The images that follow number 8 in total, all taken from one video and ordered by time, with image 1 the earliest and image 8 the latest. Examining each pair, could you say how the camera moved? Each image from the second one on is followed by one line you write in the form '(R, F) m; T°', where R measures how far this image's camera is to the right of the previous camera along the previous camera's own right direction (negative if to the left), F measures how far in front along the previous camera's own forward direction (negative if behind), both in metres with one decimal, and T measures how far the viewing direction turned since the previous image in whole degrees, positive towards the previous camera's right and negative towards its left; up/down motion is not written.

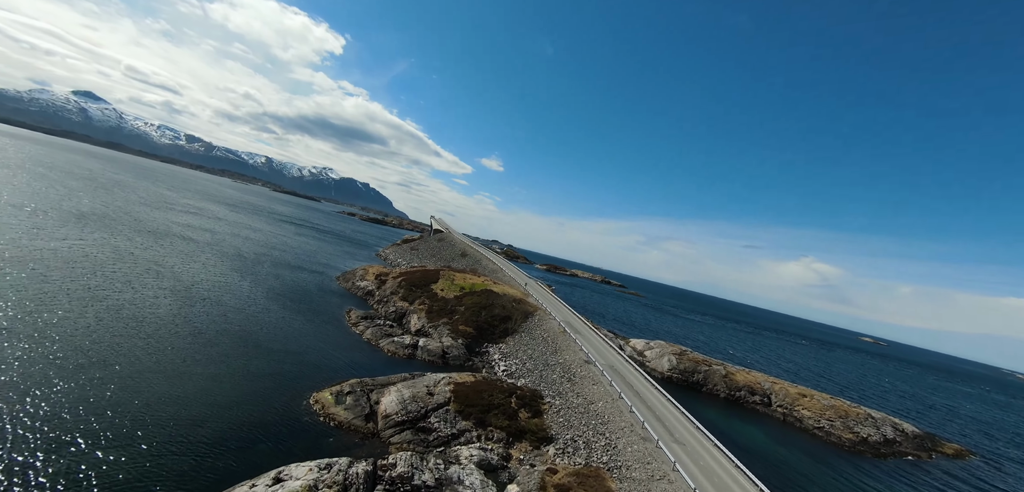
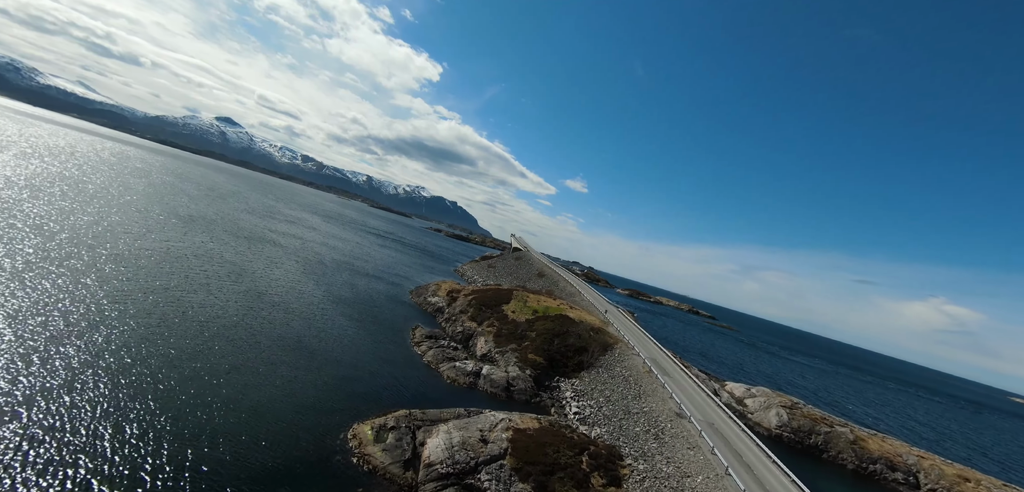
(0.0, +5.0) m; -11°
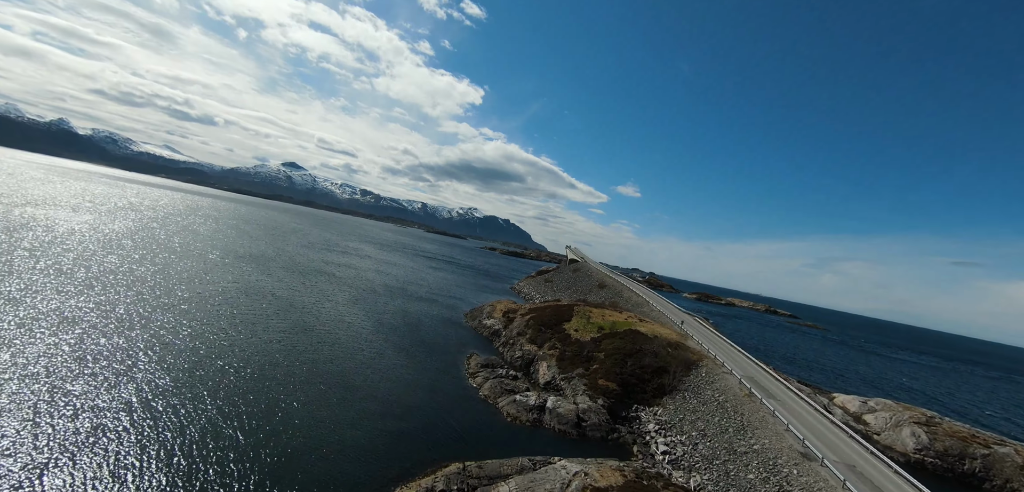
(-0.1, +4.8) m; -7°
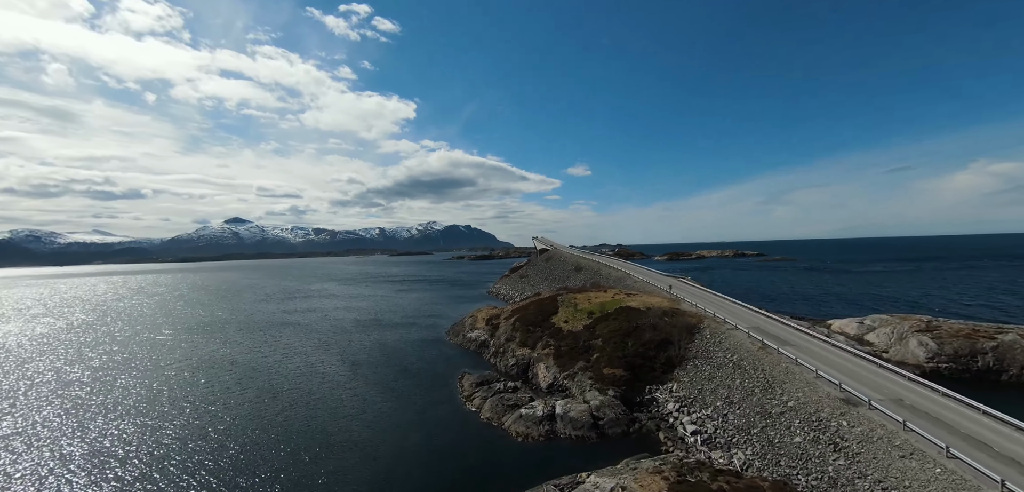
(0.0, +3.7) m; +4°
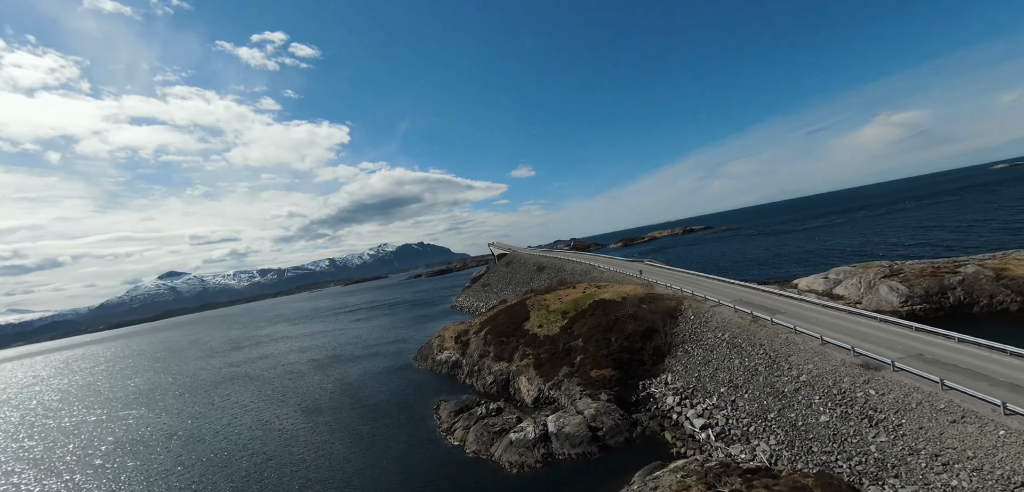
(-0.2, +3.7) m; +6°
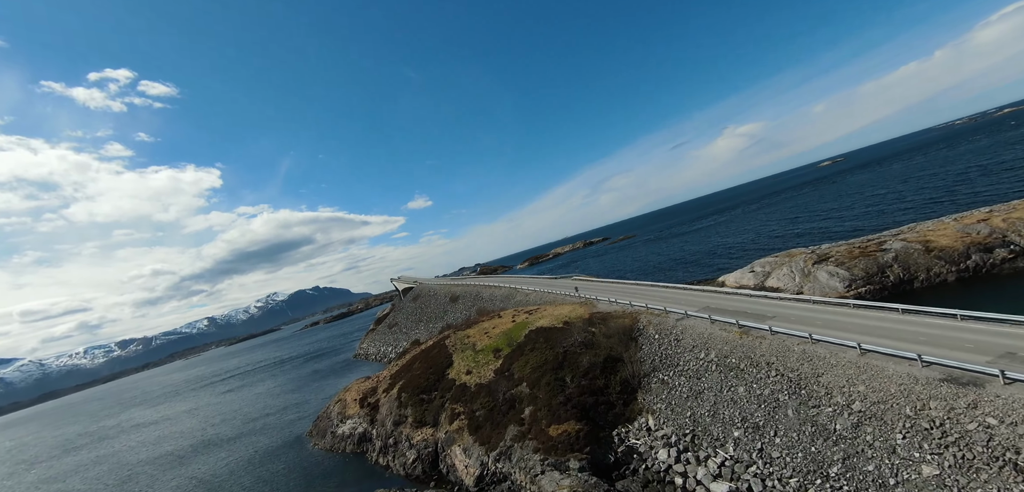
(-0.3, +9.1) m; +13°
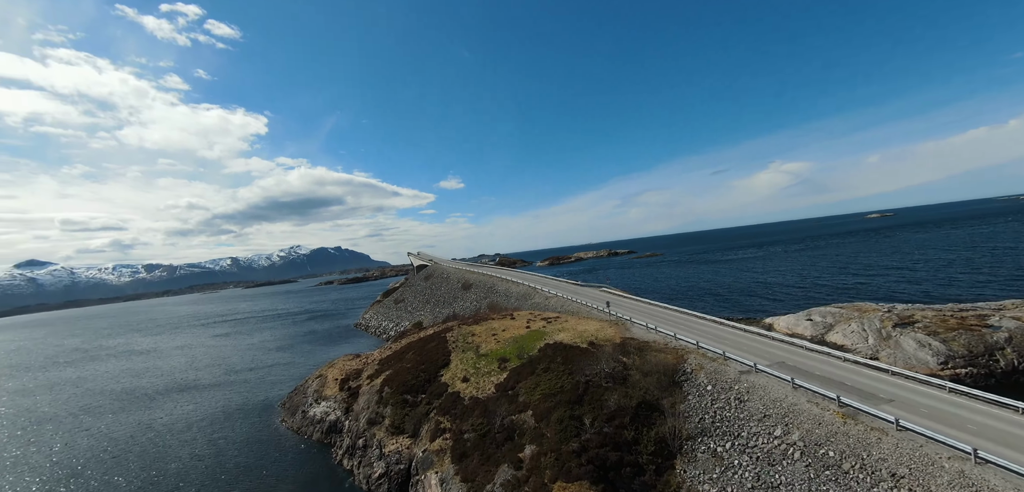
(-0.7, +6.2) m; -3°
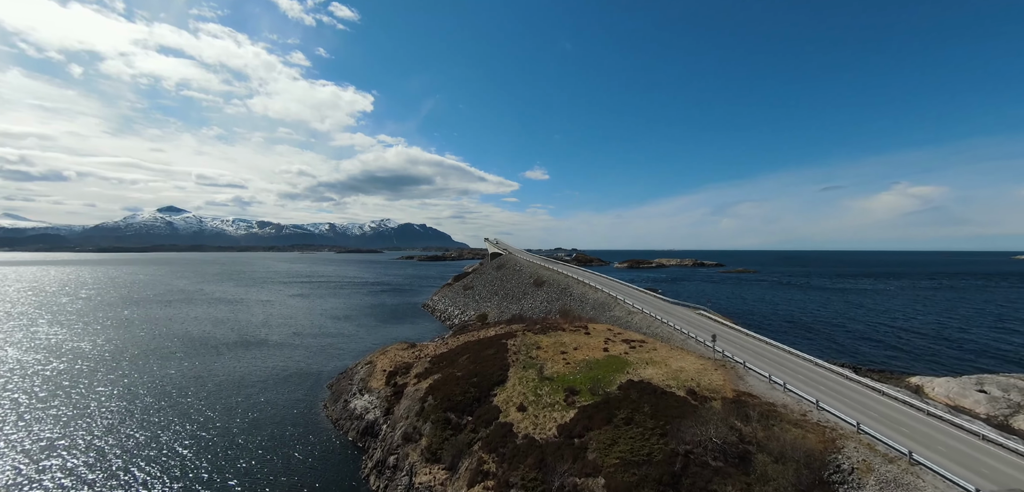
(-0.8, +6.2) m; -10°
